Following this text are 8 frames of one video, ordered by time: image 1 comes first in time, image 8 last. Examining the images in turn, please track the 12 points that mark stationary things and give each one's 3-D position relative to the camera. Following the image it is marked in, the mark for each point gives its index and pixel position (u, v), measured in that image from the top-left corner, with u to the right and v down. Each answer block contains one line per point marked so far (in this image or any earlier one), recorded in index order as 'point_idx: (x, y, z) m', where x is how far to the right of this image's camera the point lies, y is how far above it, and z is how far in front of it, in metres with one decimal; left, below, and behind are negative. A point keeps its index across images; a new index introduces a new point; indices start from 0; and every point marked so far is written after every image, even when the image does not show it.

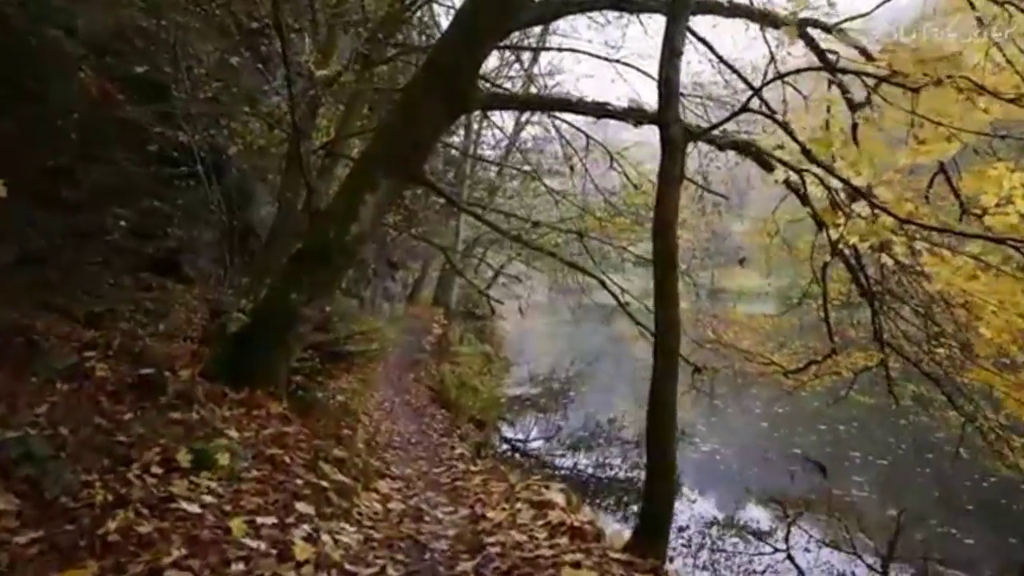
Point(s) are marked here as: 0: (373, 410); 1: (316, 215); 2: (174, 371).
0: (-1.7, -1.5, +9.6) m
1: (-1.7, +0.6, +6.8) m
2: (-2.7, -0.7, +6.5) m
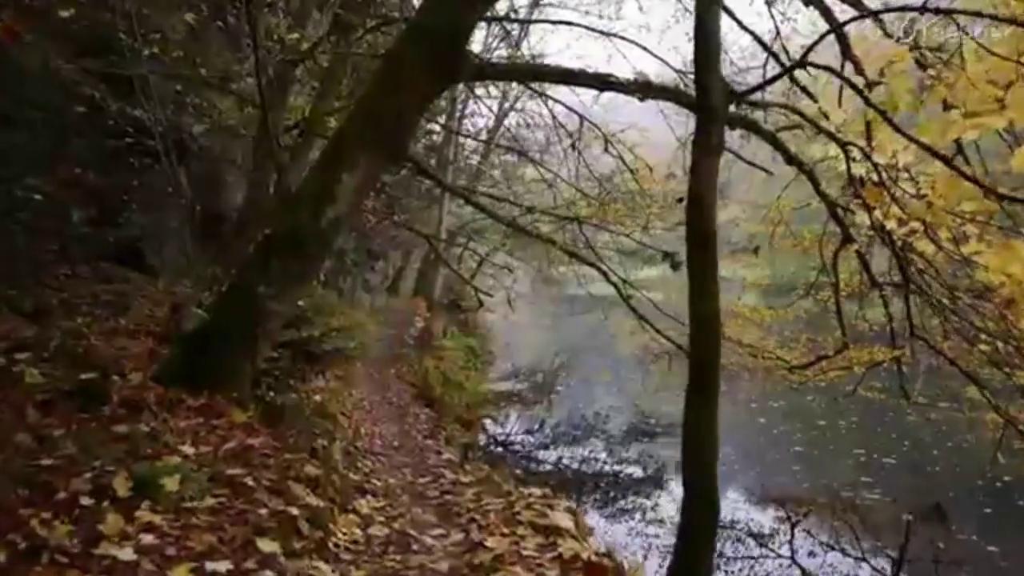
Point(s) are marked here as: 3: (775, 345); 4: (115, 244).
0: (-1.8, -1.4, +8.9) m
1: (-1.7, +0.7, +6.0) m
2: (-2.7, -0.6, +5.7) m
3: (+3.6, -0.8, +11.1) m
4: (-4.3, +0.5, +9.0) m
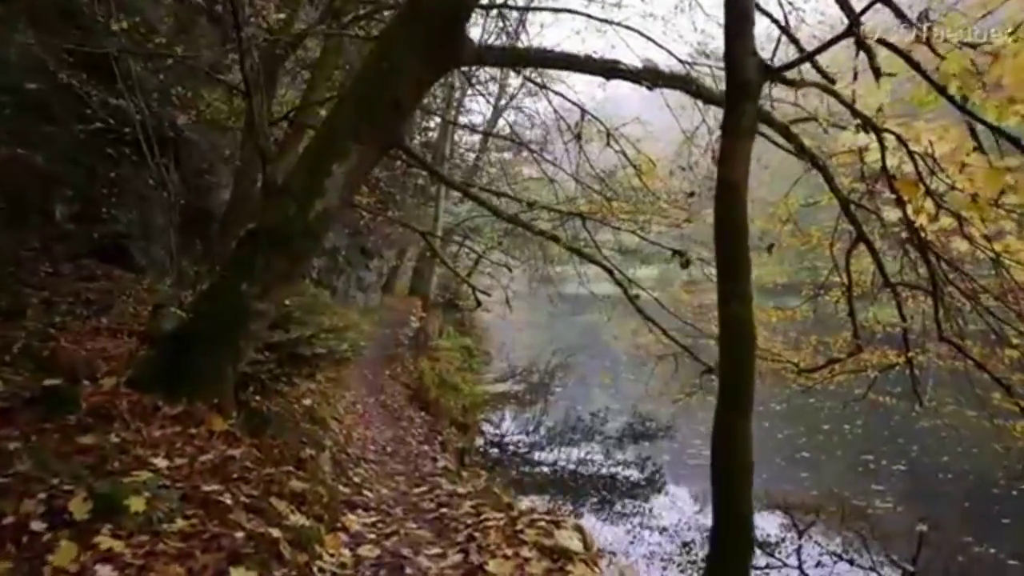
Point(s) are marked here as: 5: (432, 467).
0: (-1.8, -1.3, +8.5) m
1: (-1.7, +0.7, +5.6) m
2: (-2.7, -0.6, +5.2) m
3: (+3.6, -0.8, +10.7) m
4: (-4.3, +0.5, +8.6) m
5: (-0.8, -1.9, +8.4) m
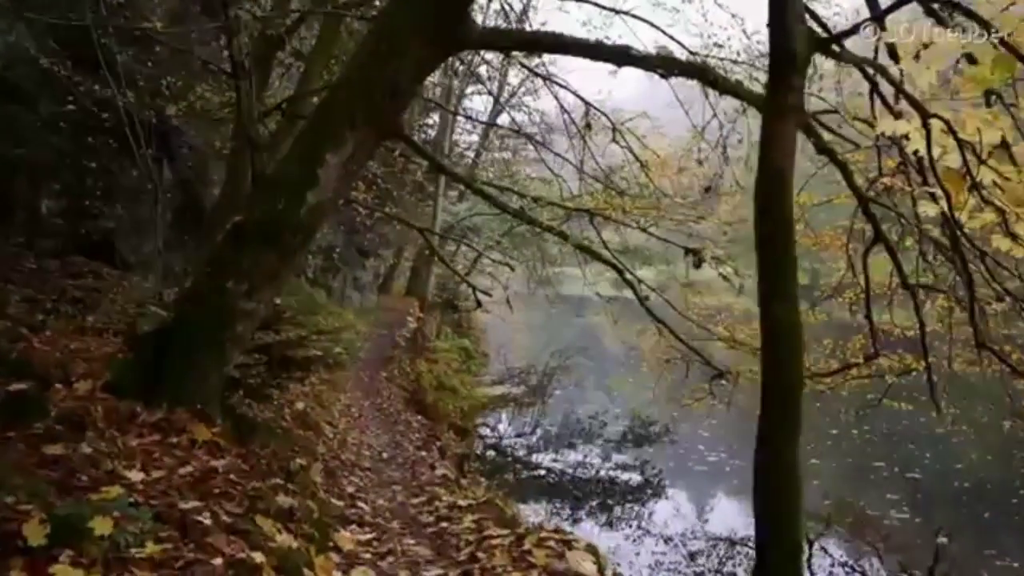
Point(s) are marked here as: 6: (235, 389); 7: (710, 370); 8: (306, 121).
0: (-1.7, -1.3, +8.1) m
1: (-1.6, +0.7, +5.3) m
2: (-2.7, -0.6, +4.9) m
3: (+3.6, -0.8, +10.4) m
4: (-4.3, +0.5, +8.2) m
5: (-0.8, -1.9, +8.1) m
6: (-2.0, -0.7, +5.8) m
7: (+2.1, -0.9, +8.4) m
8: (-1.3, +1.1, +5.2) m
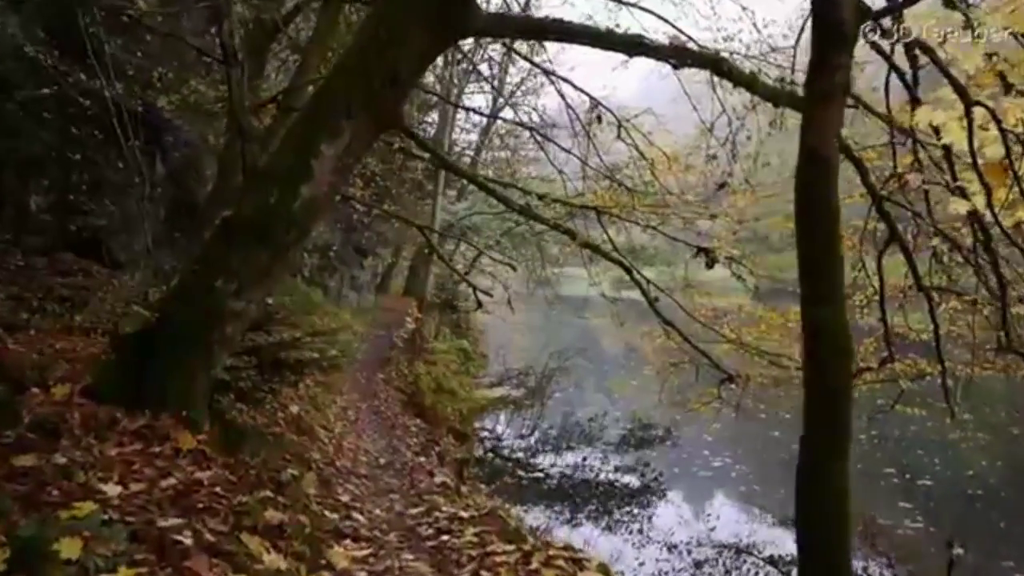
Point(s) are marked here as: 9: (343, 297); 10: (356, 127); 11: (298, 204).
0: (-1.7, -1.3, +7.8) m
1: (-1.6, +0.7, +5.0) m
2: (-2.7, -0.6, +4.6) m
3: (+3.6, -0.8, +10.1) m
4: (-4.3, +0.5, +7.9) m
5: (-0.8, -1.9, +7.8) m
6: (-2.0, -0.7, +5.5) m
7: (+2.1, -0.9, +8.1) m
8: (-1.3, +1.1, +4.9) m
9: (-3.0, -0.2, +14.1) m
10: (-0.9, +1.0, +4.9) m
11: (-1.3, +0.5, +4.8) m
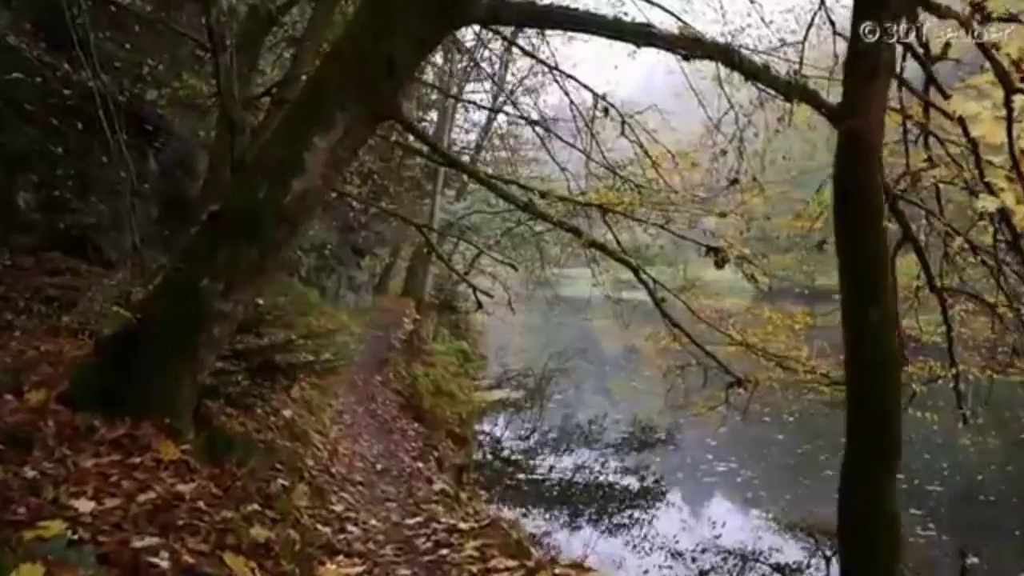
0: (-1.7, -1.3, +7.5) m
1: (-1.6, +0.7, +4.7) m
2: (-2.6, -0.6, +4.3) m
3: (+3.6, -0.8, +9.8) m
4: (-4.3, +0.5, +7.6) m
5: (-0.8, -1.9, +7.5) m
6: (-2.0, -0.7, +5.3) m
7: (+2.1, -0.9, +7.8) m
8: (-1.3, +1.1, +4.7) m
9: (-3.0, -0.2, +13.8) m
10: (-0.9, +1.0, +4.6) m
11: (-1.3, +0.5, +4.5) m
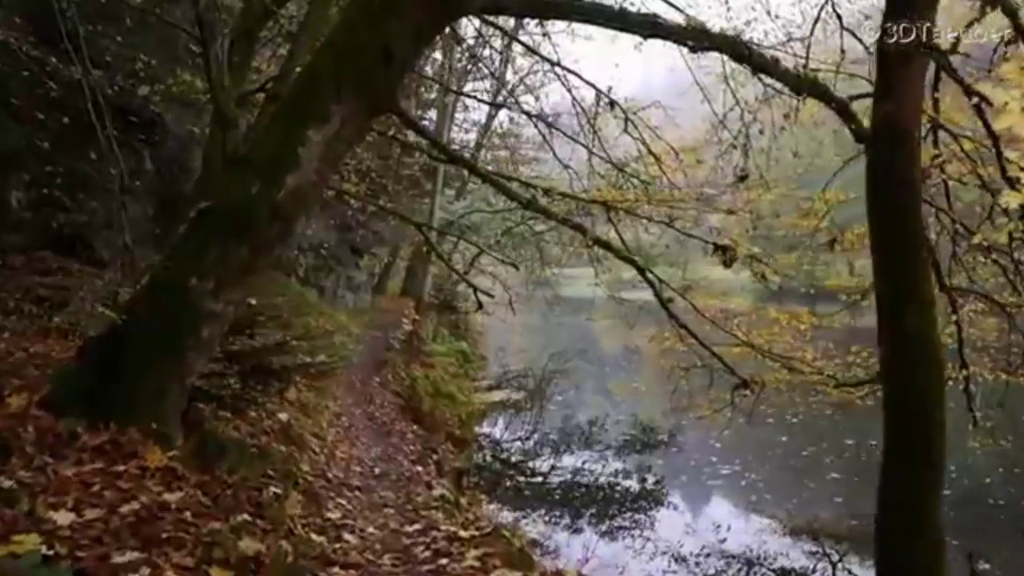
0: (-1.7, -1.3, +7.3) m
1: (-1.6, +0.7, +4.5) m
2: (-2.6, -0.6, +4.1) m
3: (+3.7, -0.8, +9.6) m
4: (-4.3, +0.5, +7.4) m
5: (-0.8, -1.9, +7.3) m
6: (-2.0, -0.7, +5.1) m
7: (+2.1, -0.9, +7.6) m
8: (-1.3, +1.1, +4.5) m
9: (-3.0, -0.2, +13.7) m
10: (-0.9, +1.0, +4.4) m
11: (-1.2, +0.5, +4.4) m
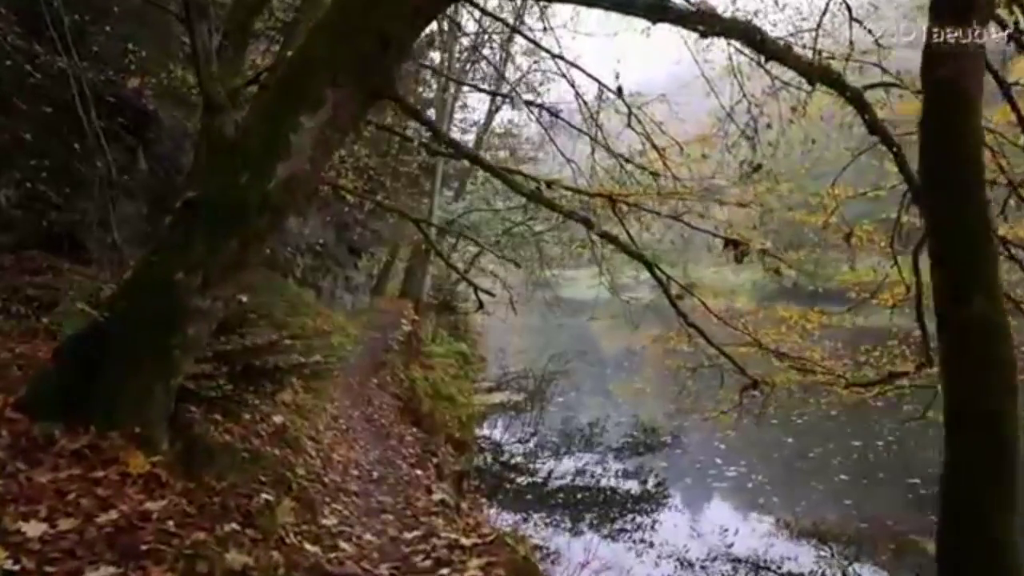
0: (-1.7, -1.3, +7.1) m
1: (-1.6, +0.7, +4.3) m
2: (-2.6, -0.5, +3.9) m
3: (+3.7, -0.8, +9.4) m
4: (-4.2, +0.5, +7.2) m
5: (-0.8, -1.8, +7.1) m
6: (-1.9, -0.7, +4.9) m
7: (+2.1, -0.8, +7.4) m
8: (-1.2, +1.1, +4.2) m
9: (-3.0, -0.2, +13.4) m
10: (-0.9, +1.0, +4.2) m
11: (-1.2, +0.5, +4.1) m
